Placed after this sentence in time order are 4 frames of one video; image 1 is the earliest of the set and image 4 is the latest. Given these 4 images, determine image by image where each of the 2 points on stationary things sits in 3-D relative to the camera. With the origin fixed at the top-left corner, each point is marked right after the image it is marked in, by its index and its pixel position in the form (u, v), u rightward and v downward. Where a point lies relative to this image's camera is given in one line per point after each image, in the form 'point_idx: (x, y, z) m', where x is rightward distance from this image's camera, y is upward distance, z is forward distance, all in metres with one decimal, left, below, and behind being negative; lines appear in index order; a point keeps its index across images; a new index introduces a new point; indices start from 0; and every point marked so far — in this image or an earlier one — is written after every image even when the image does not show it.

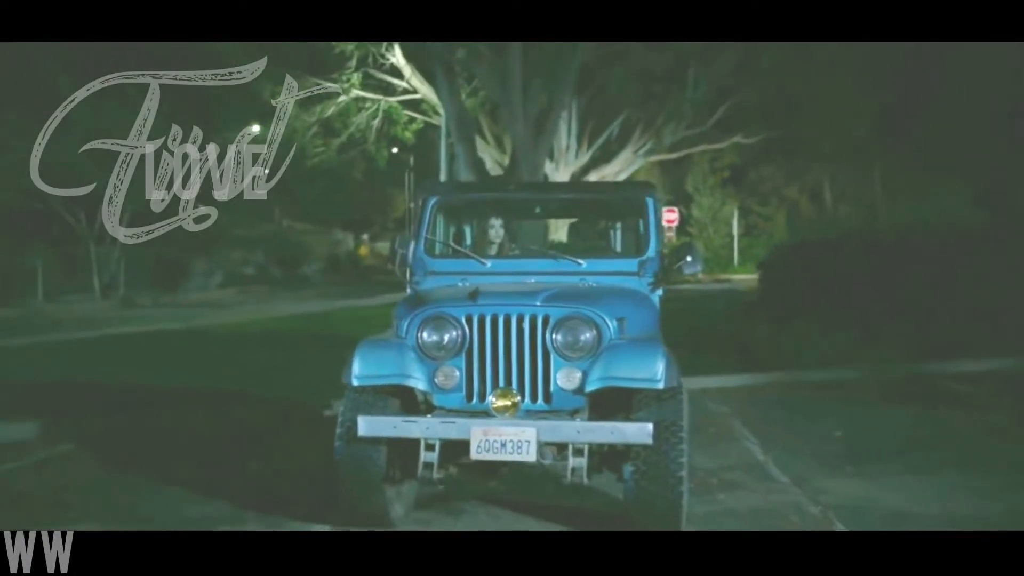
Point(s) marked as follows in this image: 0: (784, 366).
0: (+2.8, -0.8, +16.5) m
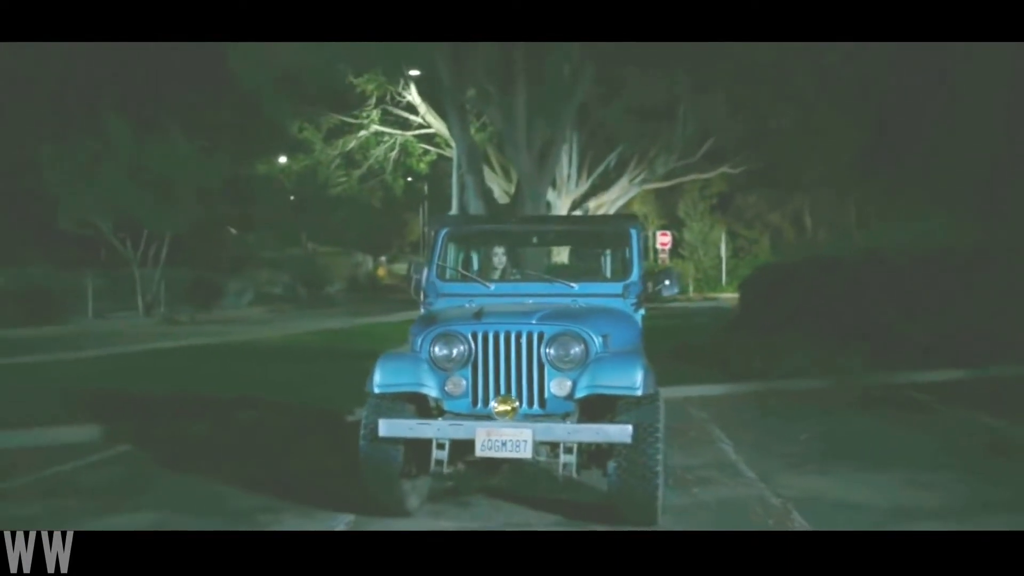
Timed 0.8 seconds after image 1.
0: (+2.9, -1.0, +18.0) m
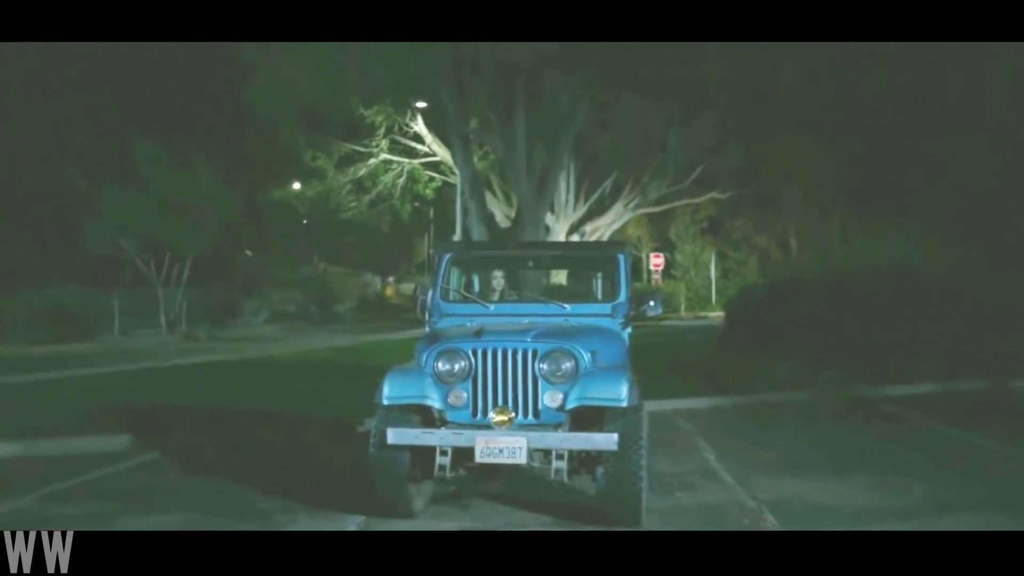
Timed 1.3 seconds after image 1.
0: (+2.9, -1.3, +19.1) m
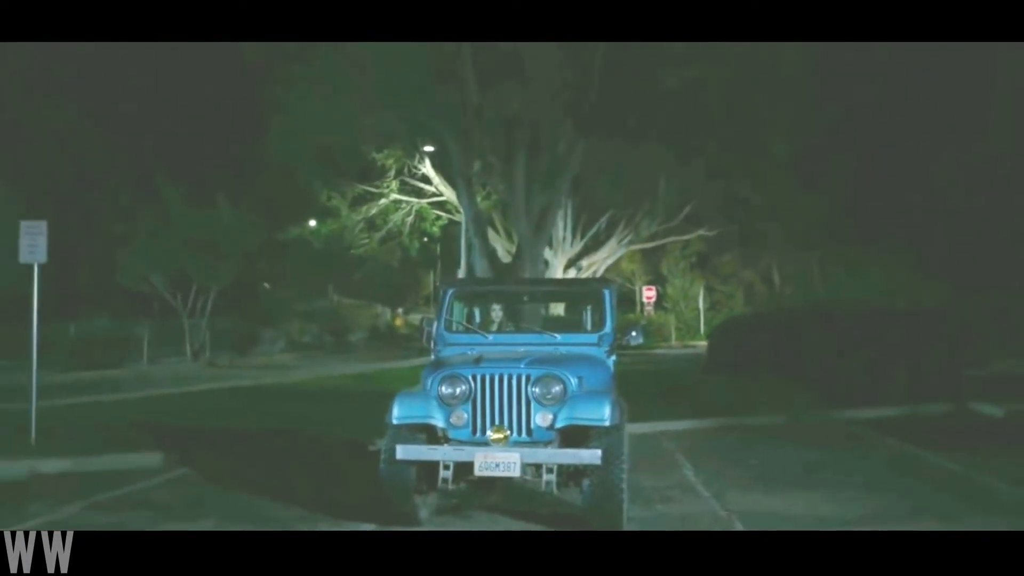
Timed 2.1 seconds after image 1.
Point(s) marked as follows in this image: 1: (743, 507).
0: (+2.9, -1.7, +20.5) m
1: (+2.2, -2.1, +14.6) m
